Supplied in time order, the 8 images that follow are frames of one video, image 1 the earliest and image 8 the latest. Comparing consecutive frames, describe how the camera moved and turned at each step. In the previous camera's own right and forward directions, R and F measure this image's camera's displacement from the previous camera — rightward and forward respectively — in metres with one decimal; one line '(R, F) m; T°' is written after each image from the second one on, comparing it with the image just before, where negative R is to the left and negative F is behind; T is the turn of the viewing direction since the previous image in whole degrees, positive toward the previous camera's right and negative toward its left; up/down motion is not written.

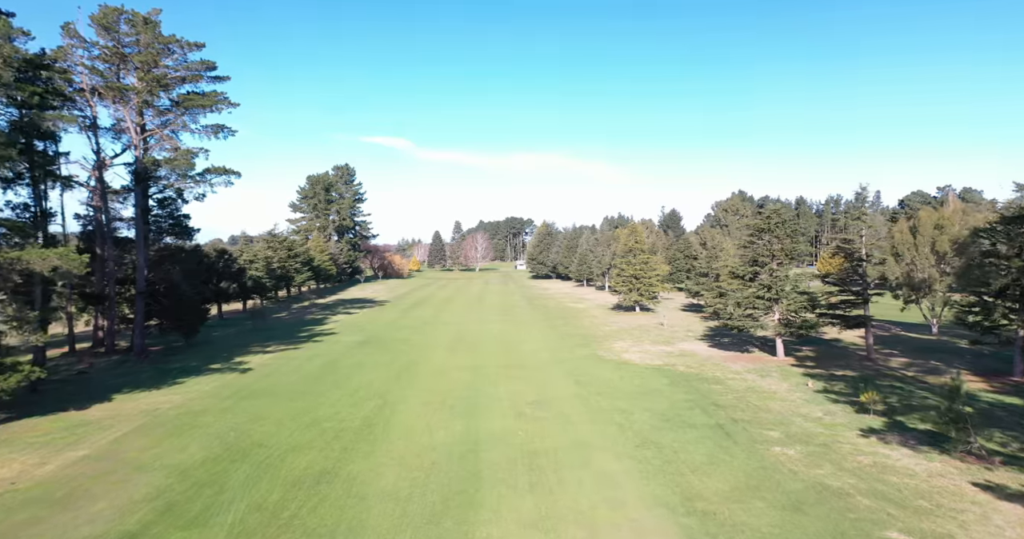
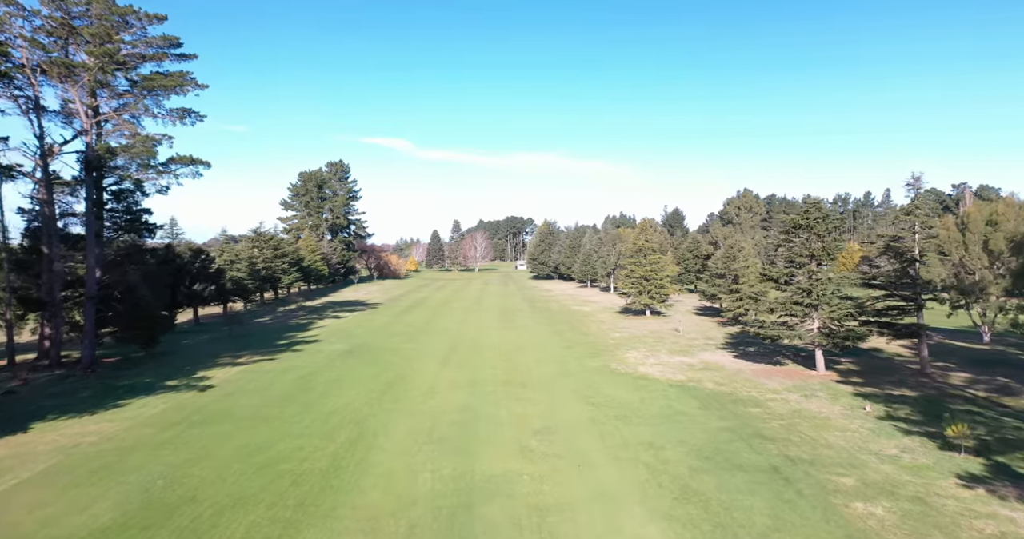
(-0.1, +3.4) m; 0°
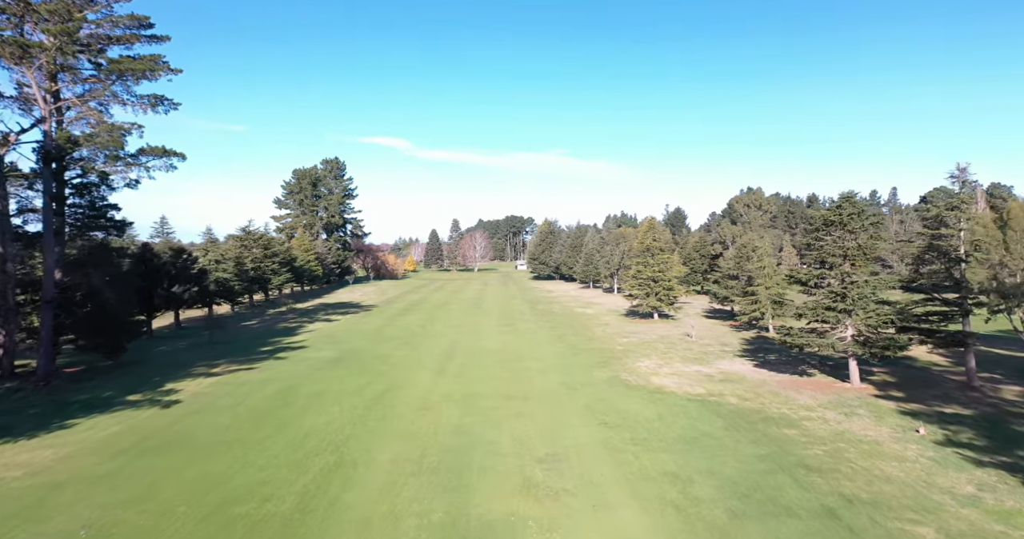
(-0.1, +2.3) m; 0°
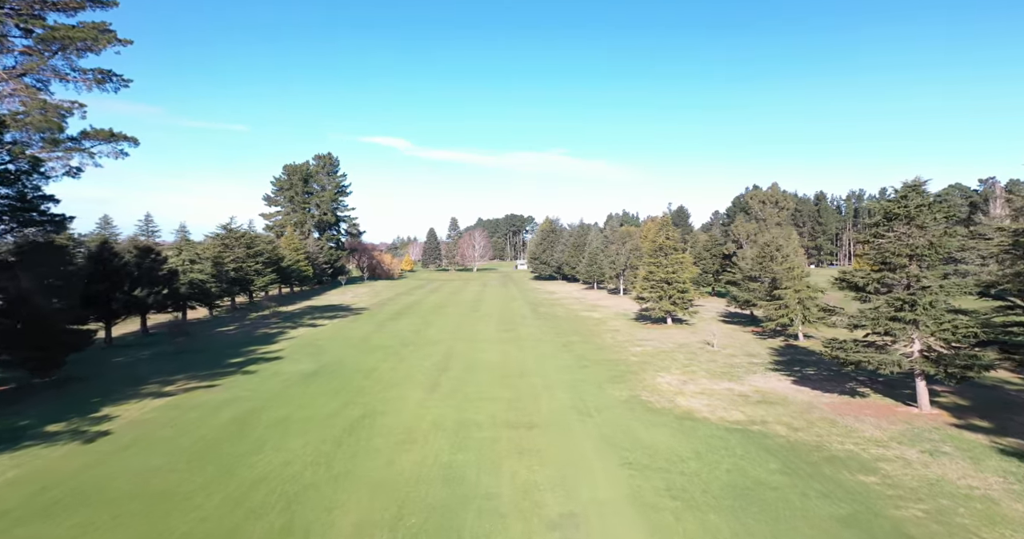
(-0.1, +3.5) m; 0°
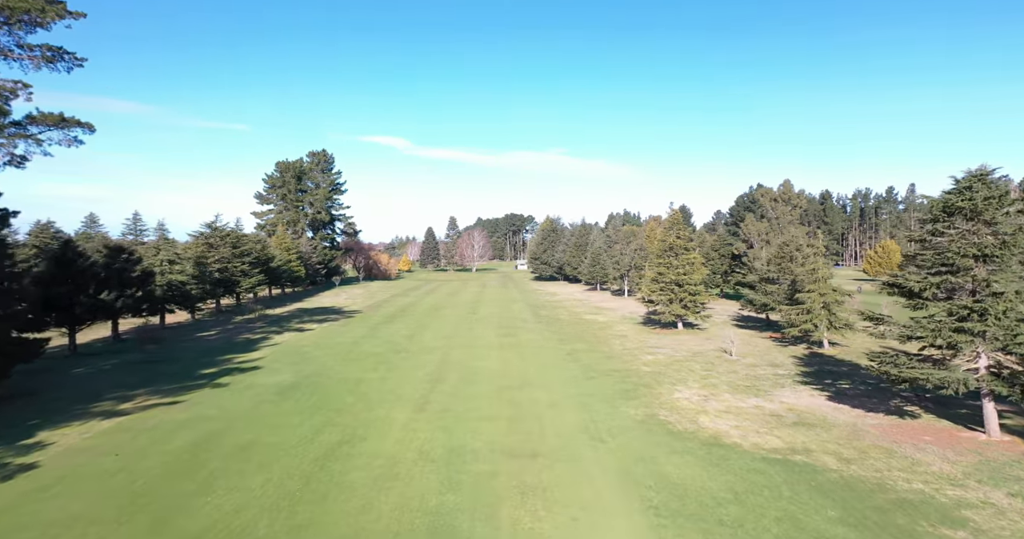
(0.0, +2.5) m; 0°
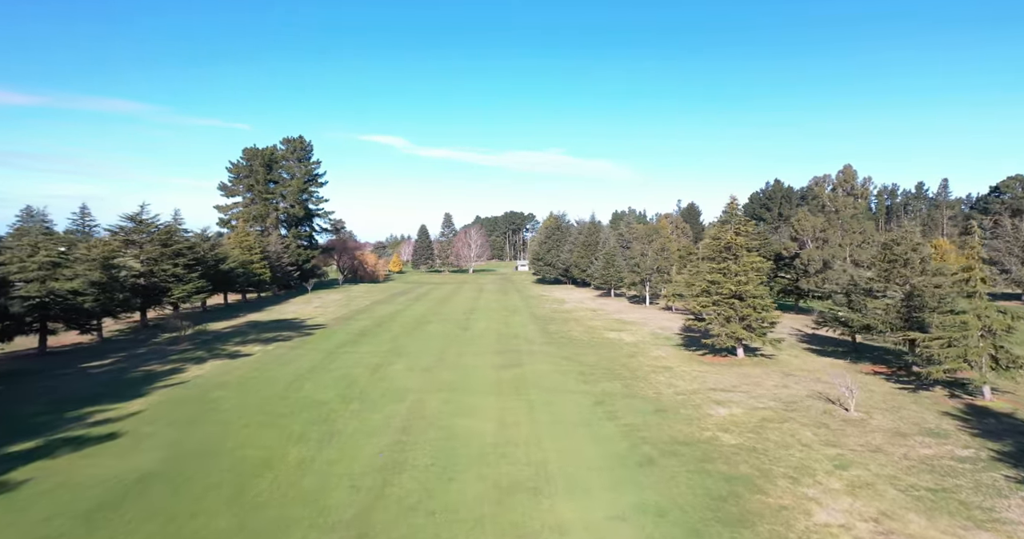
(-0.2, +9.7) m; 0°
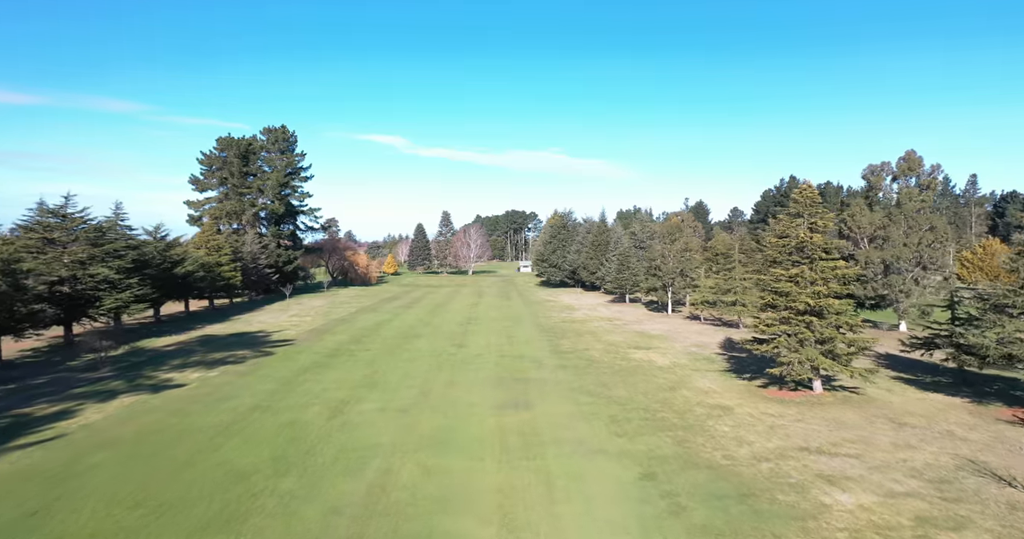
(-0.2, +6.7) m; 0°
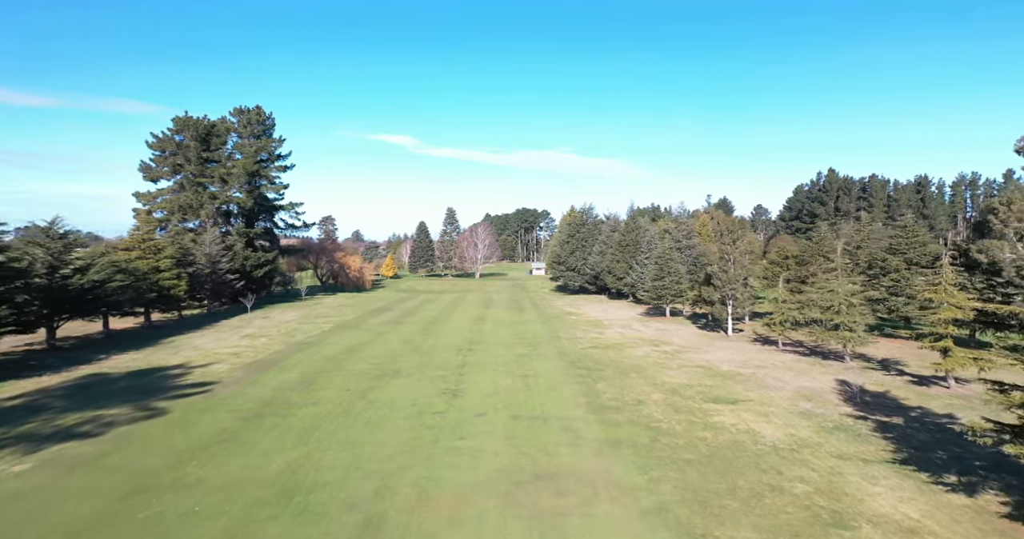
(-0.3, +10.8) m; -1°
